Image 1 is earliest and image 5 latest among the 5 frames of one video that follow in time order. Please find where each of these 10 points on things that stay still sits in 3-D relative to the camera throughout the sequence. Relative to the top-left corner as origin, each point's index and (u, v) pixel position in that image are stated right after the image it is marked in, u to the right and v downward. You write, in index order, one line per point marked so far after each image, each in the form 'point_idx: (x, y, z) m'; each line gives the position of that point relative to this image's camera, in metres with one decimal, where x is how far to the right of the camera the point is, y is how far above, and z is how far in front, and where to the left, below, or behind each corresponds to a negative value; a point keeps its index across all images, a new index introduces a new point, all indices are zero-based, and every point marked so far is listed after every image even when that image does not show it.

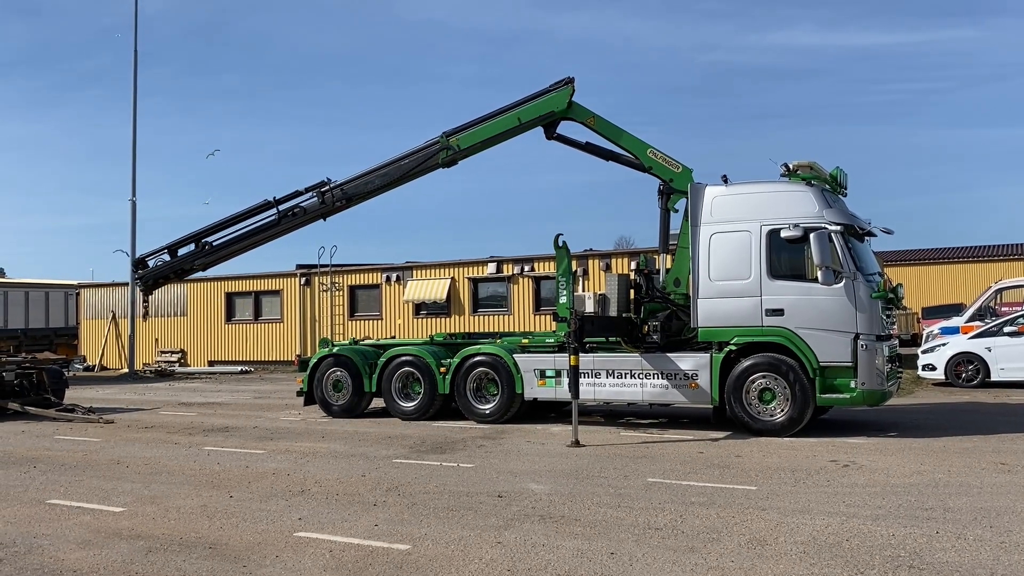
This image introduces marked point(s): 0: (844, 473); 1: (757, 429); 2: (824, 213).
0: (+3.3, -1.8, +8.4) m
1: (+3.2, -1.8, +11.0) m
2: (+4.0, +1.0, +10.9) m
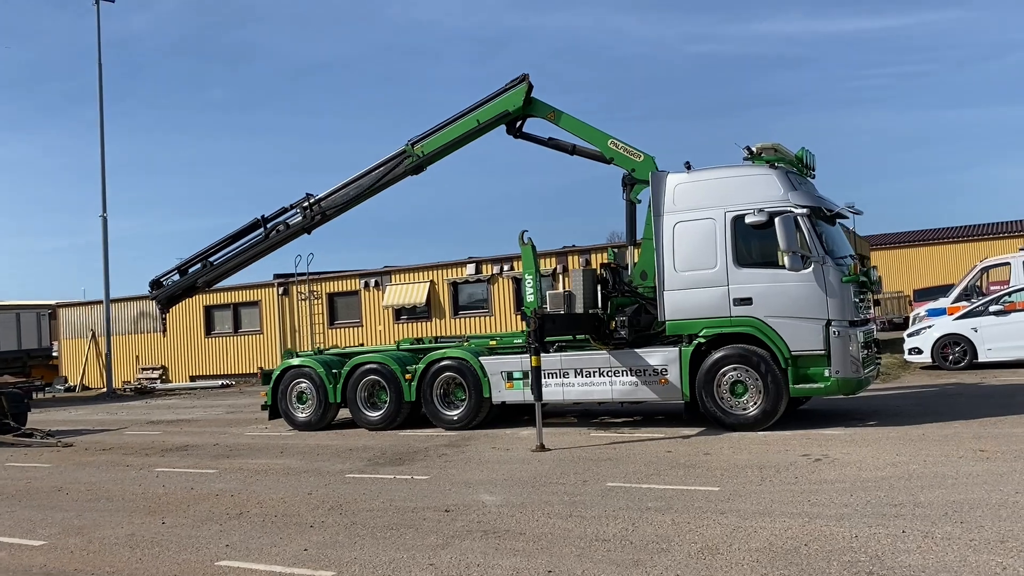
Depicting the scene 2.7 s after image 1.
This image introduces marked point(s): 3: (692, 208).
0: (+2.8, -1.7, +7.9) m
1: (+2.7, -1.7, +10.5) m
2: (+3.4, +1.1, +10.5) m
3: (+2.3, +1.0, +10.9) m
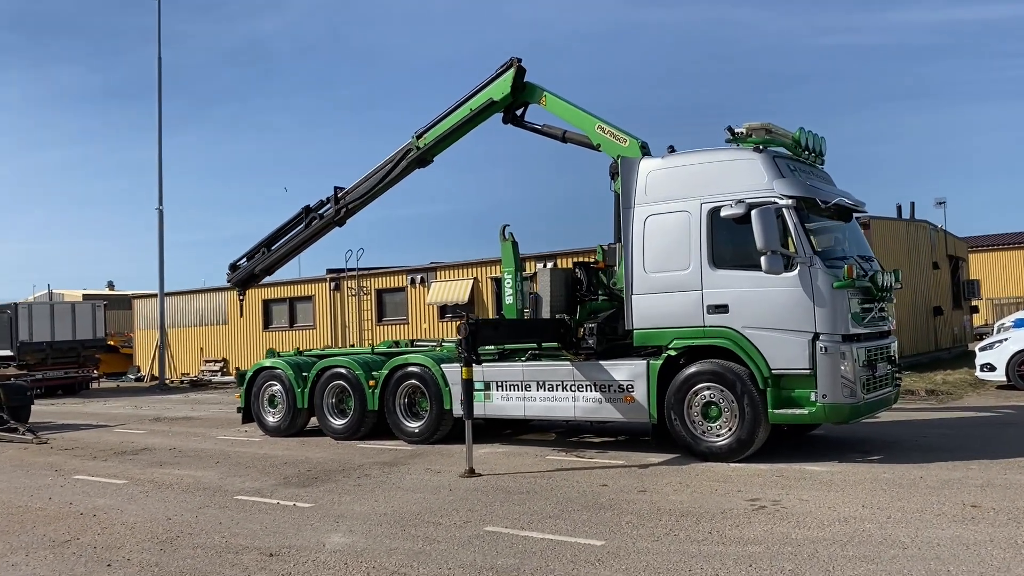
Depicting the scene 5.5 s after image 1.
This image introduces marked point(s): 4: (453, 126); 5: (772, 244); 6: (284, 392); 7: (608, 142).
0: (+1.8, -1.7, +6.4) m
1: (+2.0, -1.7, +9.0) m
2: (+2.7, +1.1, +8.8) m
3: (+1.7, +1.0, +9.4) m
4: (-0.9, +2.9, +14.9) m
5: (+2.6, +0.4, +8.4) m
6: (-3.4, -1.6, +12.7) m
7: (+1.3, +2.0, +11.3) m
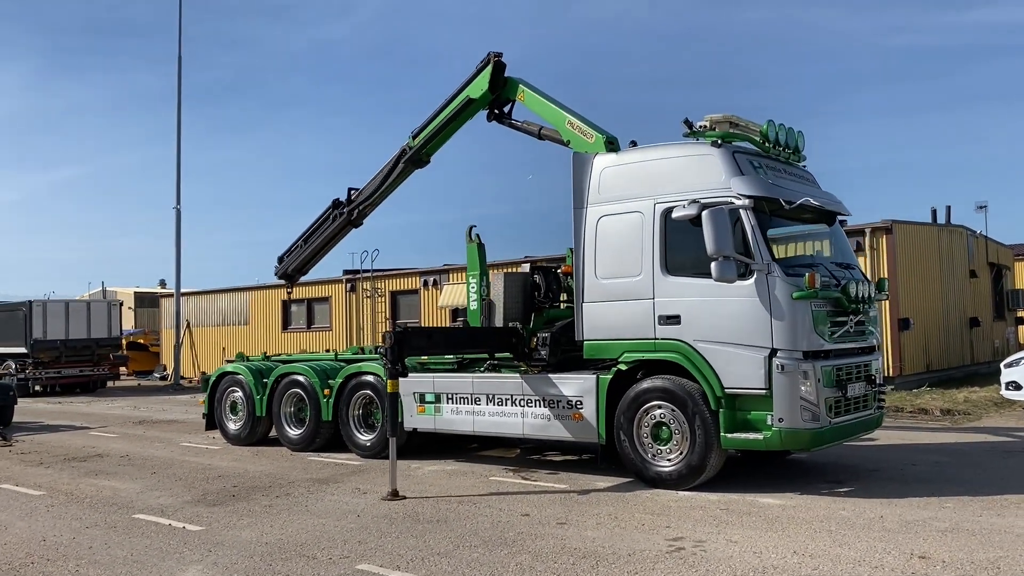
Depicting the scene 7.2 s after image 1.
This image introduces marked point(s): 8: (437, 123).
0: (+0.9, -1.8, +5.6) m
1: (+1.3, -1.8, +8.1) m
2: (+2.1, +1.0, +7.9) m
3: (+1.1, +0.9, +8.6) m
4: (-1.1, +2.8, +14.2) m
5: (+1.9, +0.3, +7.5) m
6: (-3.9, -1.6, +12.2) m
7: (+0.8, +1.9, +10.5) m
8: (-1.3, +2.8, +14.2) m
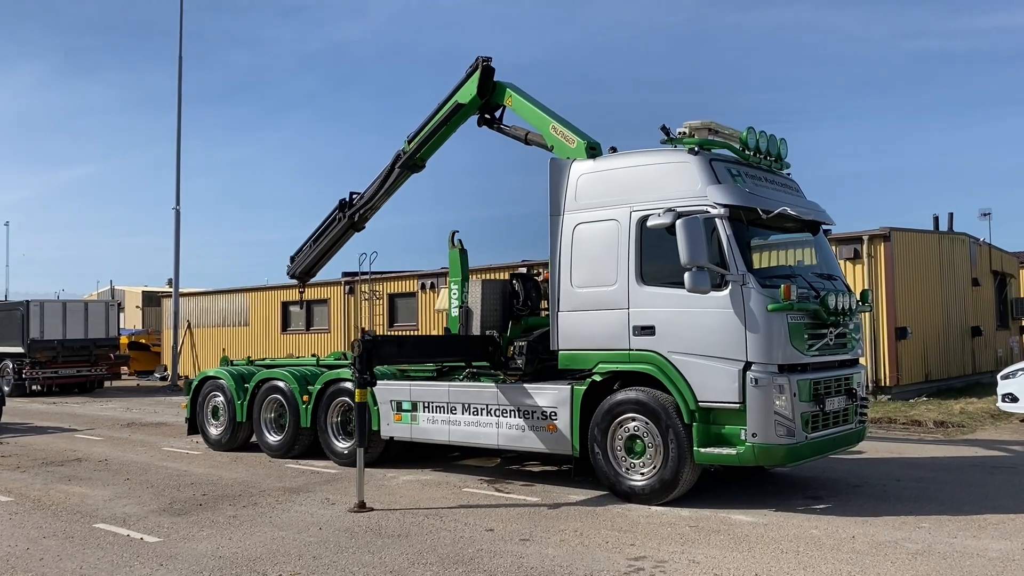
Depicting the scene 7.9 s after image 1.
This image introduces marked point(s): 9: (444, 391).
0: (+0.6, -1.9, +5.4) m
1: (+1.0, -1.9, +8.0) m
2: (+1.8, +0.9, +7.7) m
3: (+0.8, +0.8, +8.4) m
4: (-1.3, +2.7, +14.1) m
5: (+1.6, +0.2, +7.4) m
6: (-4.1, -1.7, +12.1) m
7: (+0.6, +1.8, +10.3) m
8: (-1.4, +2.7, +14.1) m
9: (-0.7, -1.1, +9.5) m
